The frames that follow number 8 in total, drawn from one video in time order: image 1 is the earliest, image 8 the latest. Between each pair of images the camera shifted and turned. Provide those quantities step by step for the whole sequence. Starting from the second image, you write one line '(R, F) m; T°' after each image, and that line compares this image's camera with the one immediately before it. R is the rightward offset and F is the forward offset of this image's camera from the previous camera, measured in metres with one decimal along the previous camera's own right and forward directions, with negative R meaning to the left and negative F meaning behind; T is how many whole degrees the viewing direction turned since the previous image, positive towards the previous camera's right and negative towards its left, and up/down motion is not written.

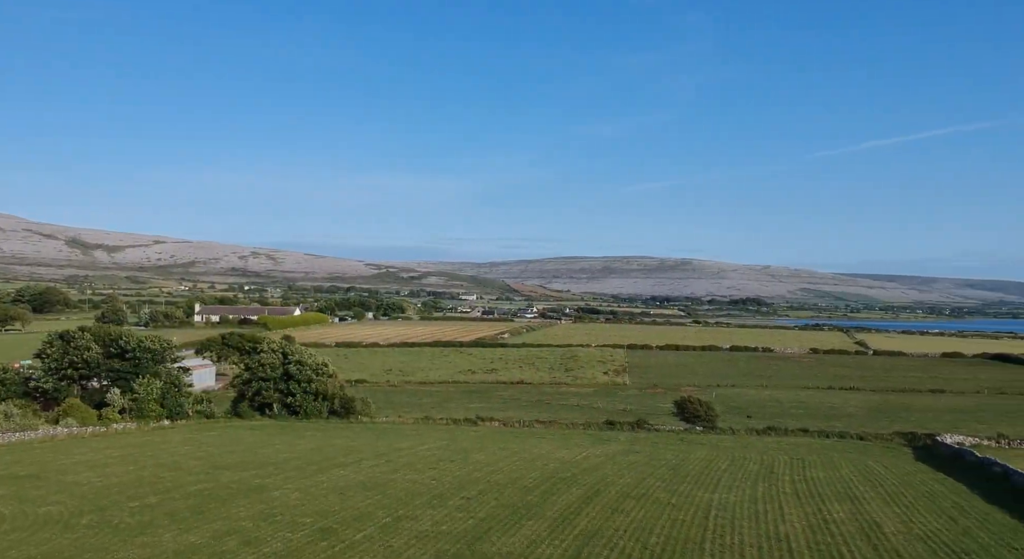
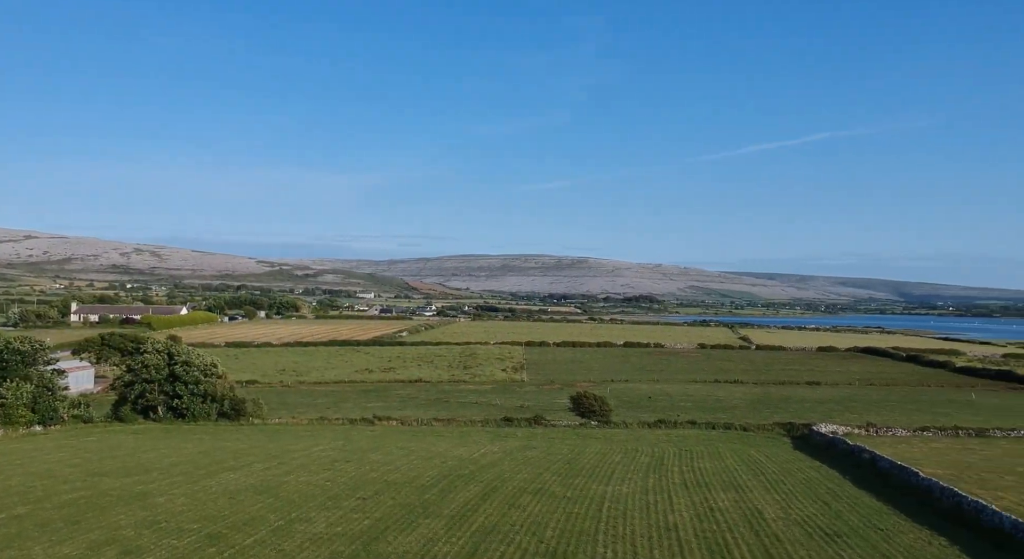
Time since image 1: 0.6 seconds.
(-0.1, +0.4) m; +7°
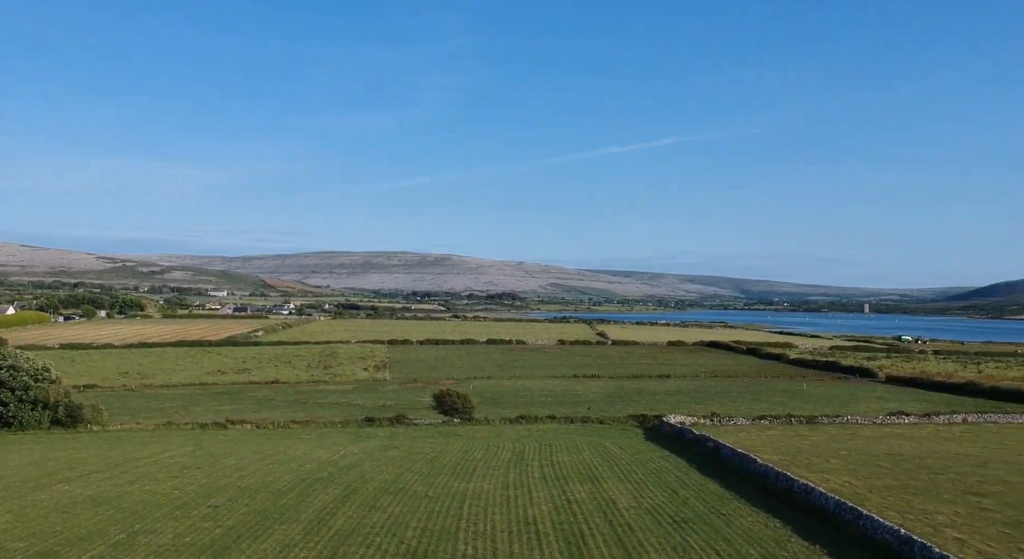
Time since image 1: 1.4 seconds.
(-0.1, +0.6) m; +9°
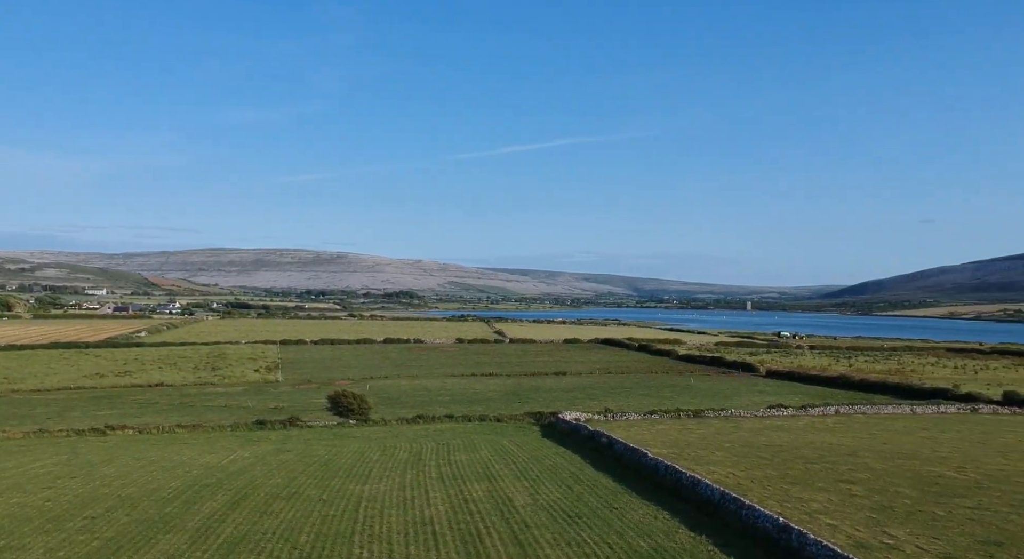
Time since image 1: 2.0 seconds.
(0.0, +0.5) m; +6°
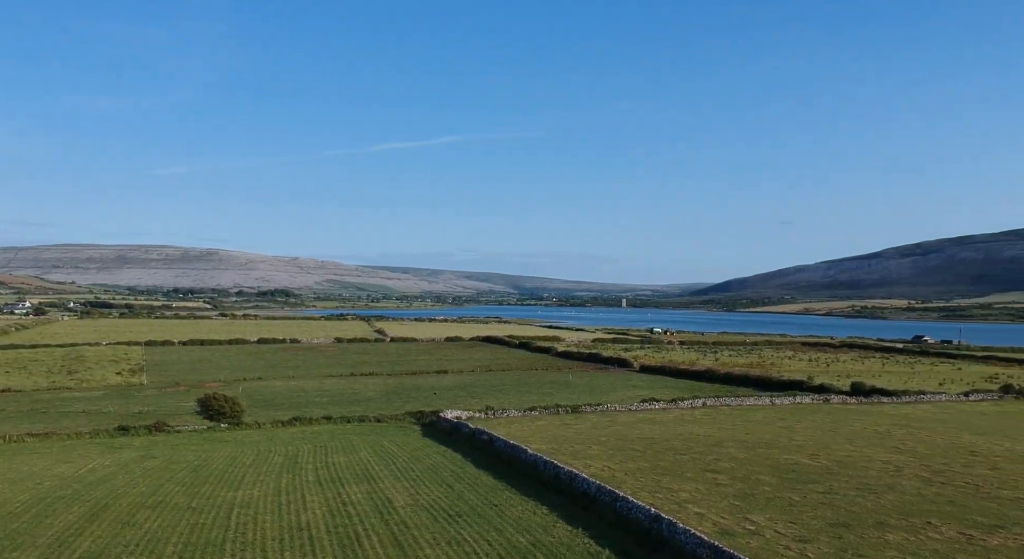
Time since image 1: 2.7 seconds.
(+0.1, +0.2) m; +7°
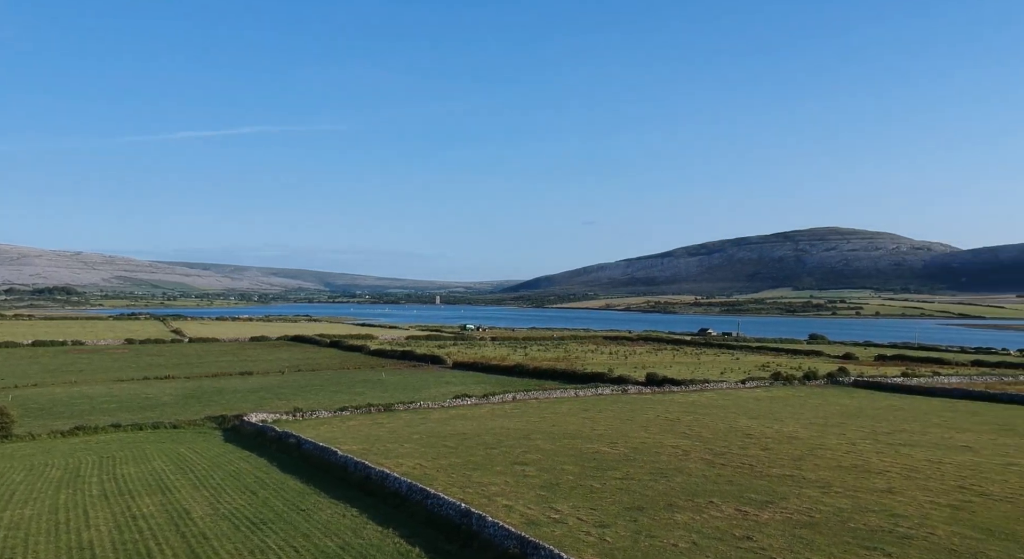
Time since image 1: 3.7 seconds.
(+0.3, -0.4) m; +12°
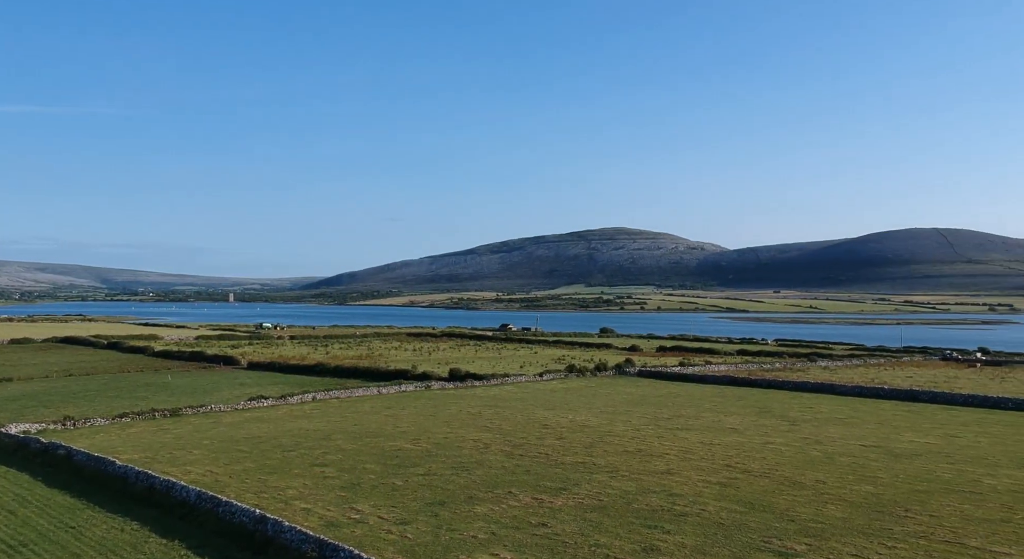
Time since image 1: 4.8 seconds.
(+0.2, -0.5) m; +12°
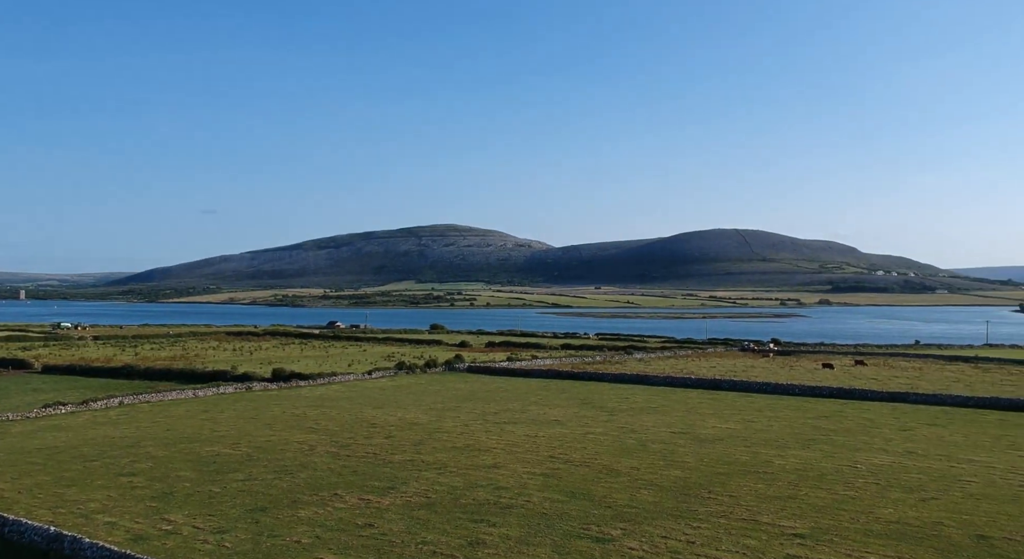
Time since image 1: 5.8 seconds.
(+0.3, 0.0) m; +10°
